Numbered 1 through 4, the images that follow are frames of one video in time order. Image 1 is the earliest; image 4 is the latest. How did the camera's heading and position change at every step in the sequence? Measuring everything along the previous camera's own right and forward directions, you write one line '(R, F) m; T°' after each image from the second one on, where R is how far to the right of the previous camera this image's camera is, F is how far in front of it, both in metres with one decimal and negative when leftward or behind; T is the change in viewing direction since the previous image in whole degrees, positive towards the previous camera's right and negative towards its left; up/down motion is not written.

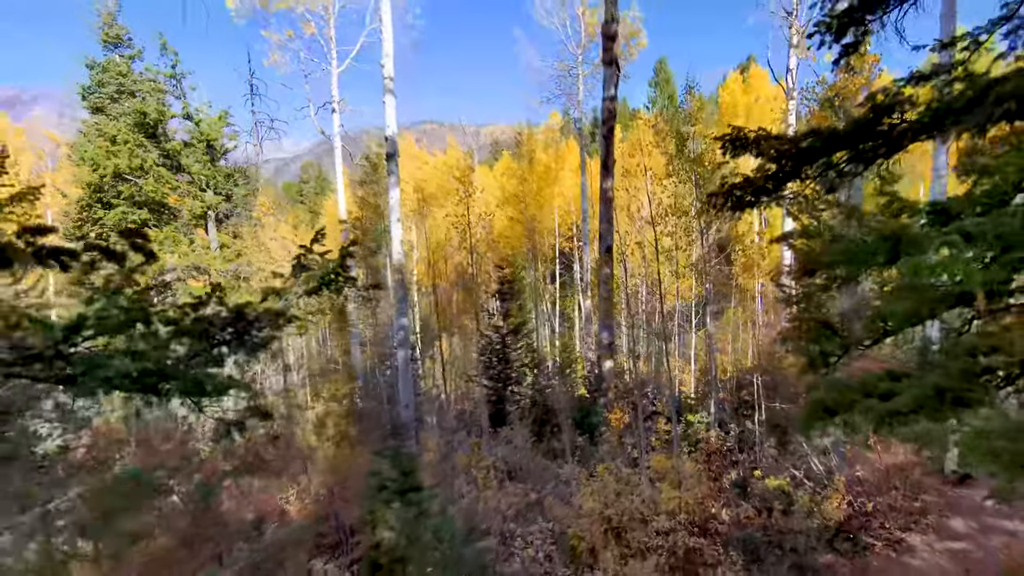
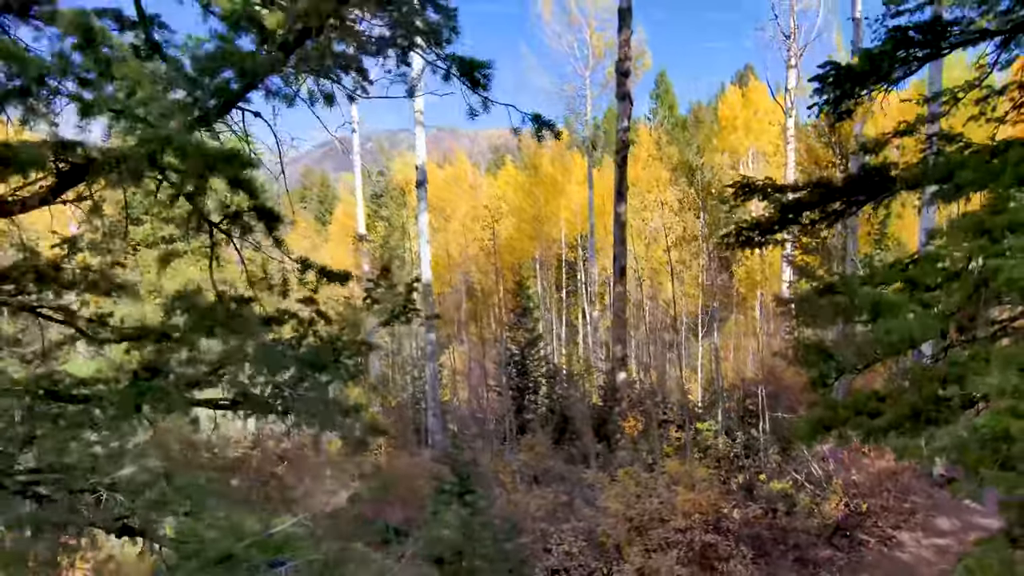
(-0.4, -0.7) m; 0°
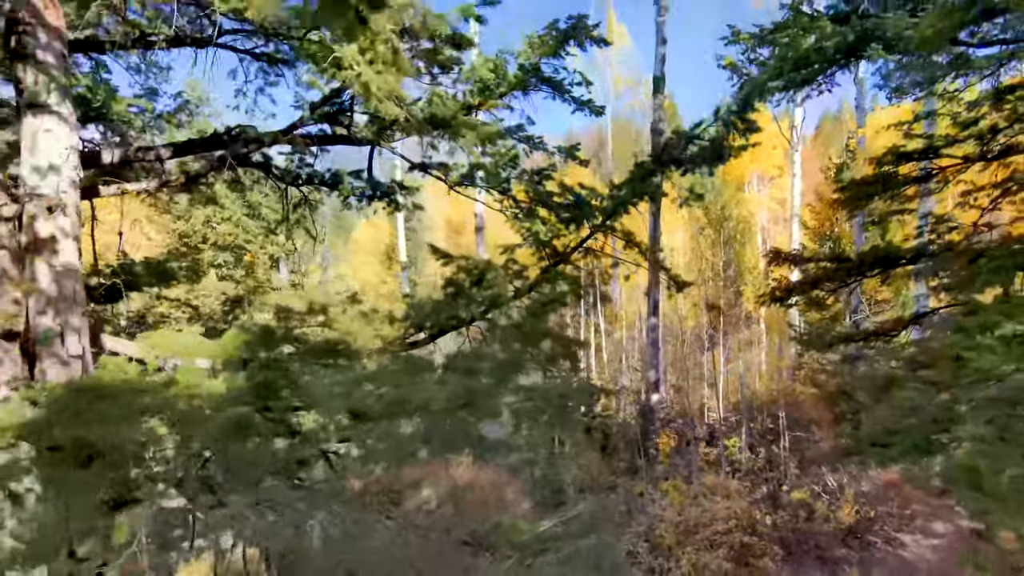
(-0.8, -1.3) m; 0°
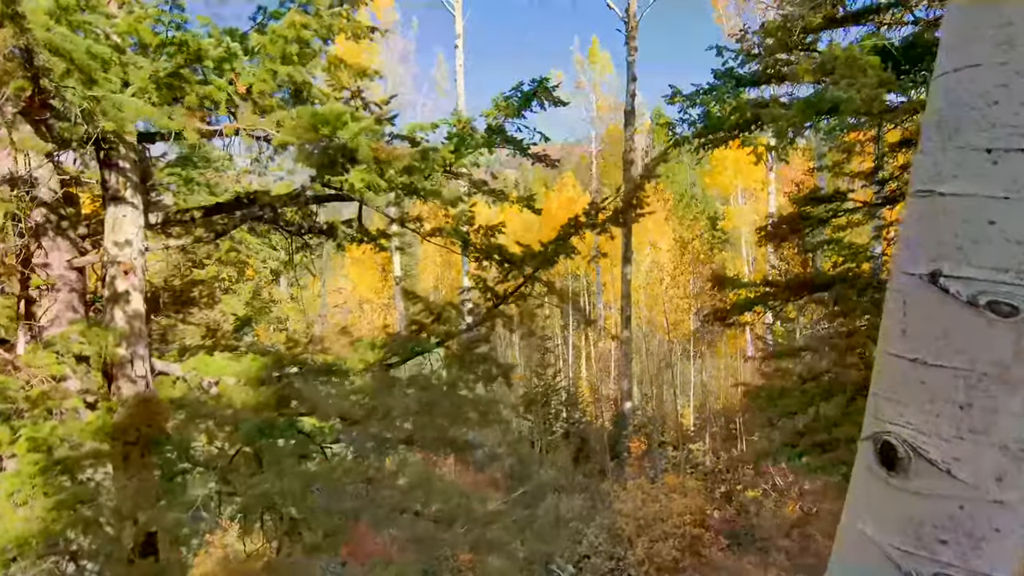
(+0.3, -1.0) m; 0°
